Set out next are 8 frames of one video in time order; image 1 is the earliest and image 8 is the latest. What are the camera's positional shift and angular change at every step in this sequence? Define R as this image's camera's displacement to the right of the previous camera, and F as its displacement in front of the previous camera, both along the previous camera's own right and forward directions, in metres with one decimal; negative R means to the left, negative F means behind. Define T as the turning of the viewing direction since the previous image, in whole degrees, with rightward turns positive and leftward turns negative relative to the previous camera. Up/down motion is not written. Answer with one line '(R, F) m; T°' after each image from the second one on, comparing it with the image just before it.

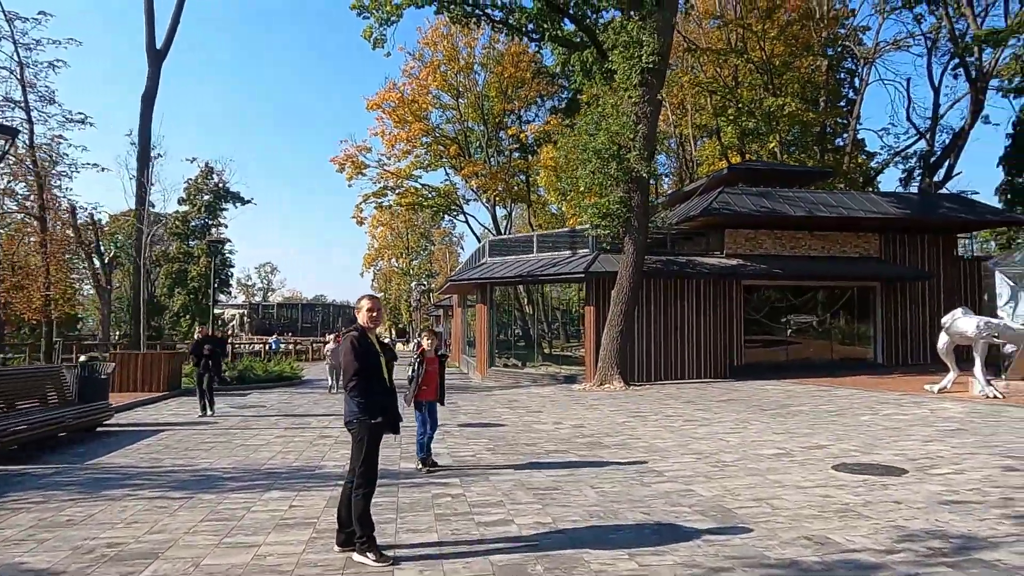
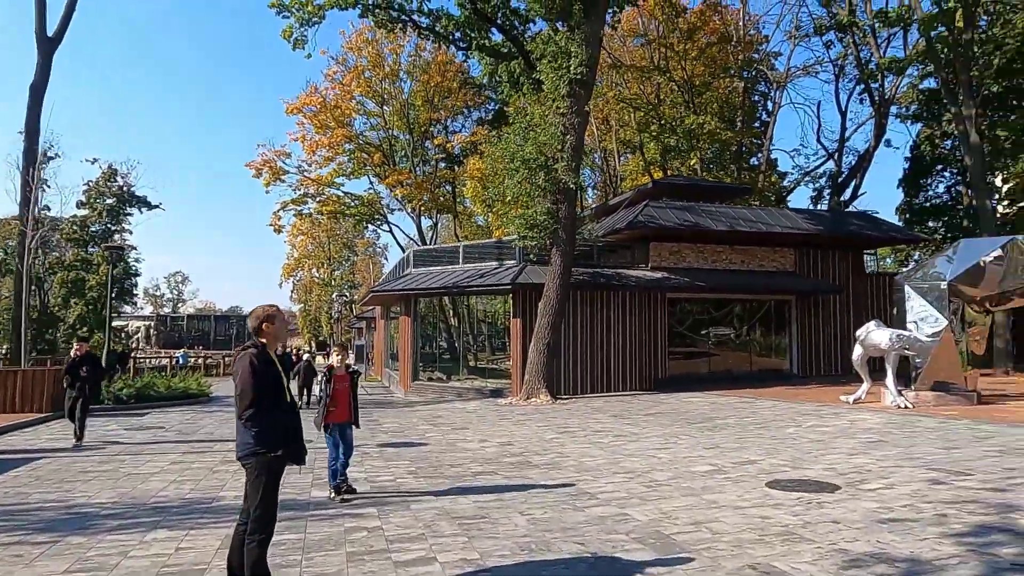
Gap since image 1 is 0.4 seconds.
(0.0, +0.5) m; +6°
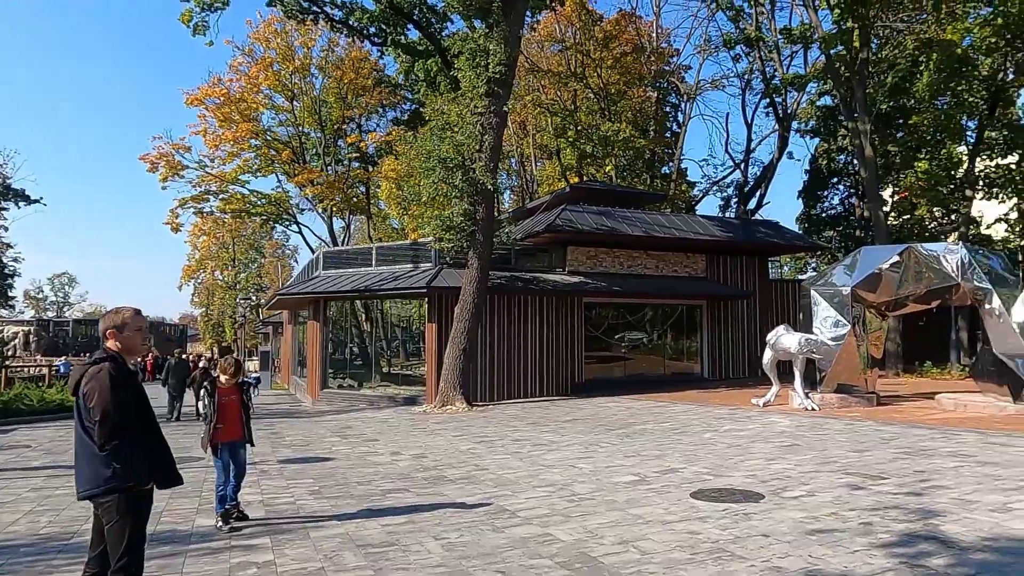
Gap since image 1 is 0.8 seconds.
(0.0, +0.5) m; +7°
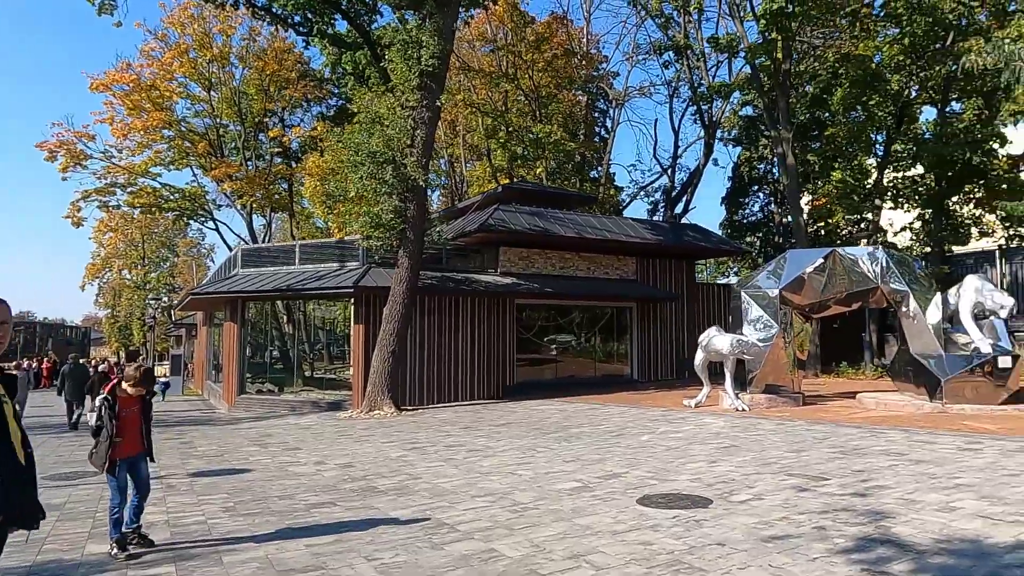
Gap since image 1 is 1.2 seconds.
(-0.1, +0.4) m; +6°
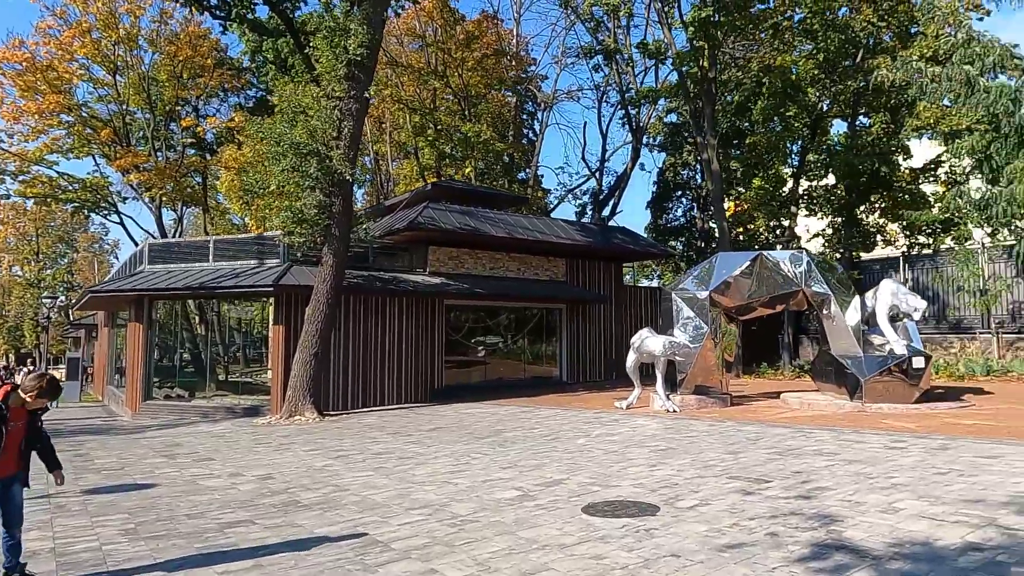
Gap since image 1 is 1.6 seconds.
(-0.1, +0.4) m; +6°
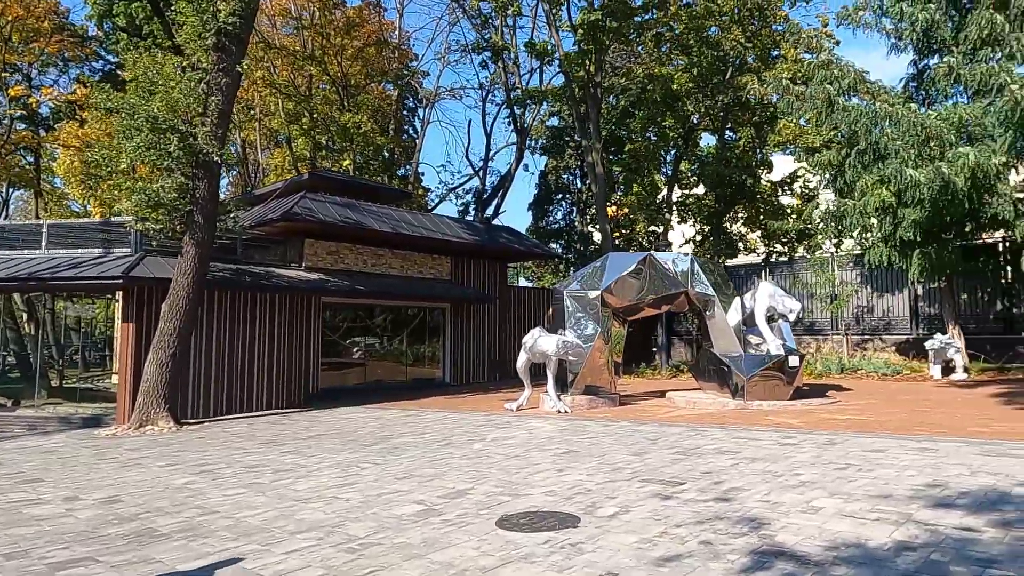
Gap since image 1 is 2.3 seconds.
(-0.3, +0.7) m; +11°
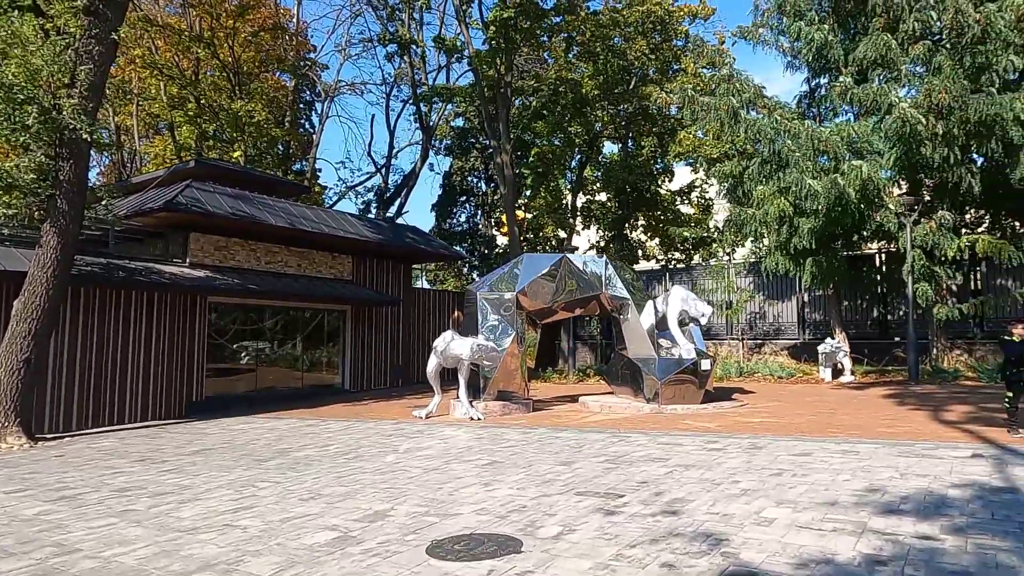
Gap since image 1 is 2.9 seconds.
(-0.3, +0.7) m; +9°
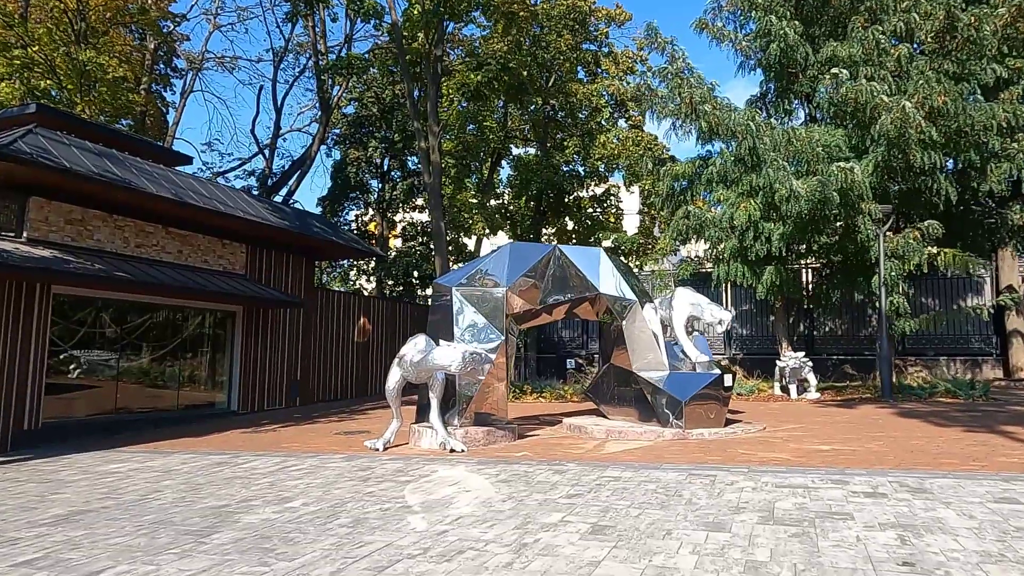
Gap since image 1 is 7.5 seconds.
(-2.1, +3.0) m; +13°
